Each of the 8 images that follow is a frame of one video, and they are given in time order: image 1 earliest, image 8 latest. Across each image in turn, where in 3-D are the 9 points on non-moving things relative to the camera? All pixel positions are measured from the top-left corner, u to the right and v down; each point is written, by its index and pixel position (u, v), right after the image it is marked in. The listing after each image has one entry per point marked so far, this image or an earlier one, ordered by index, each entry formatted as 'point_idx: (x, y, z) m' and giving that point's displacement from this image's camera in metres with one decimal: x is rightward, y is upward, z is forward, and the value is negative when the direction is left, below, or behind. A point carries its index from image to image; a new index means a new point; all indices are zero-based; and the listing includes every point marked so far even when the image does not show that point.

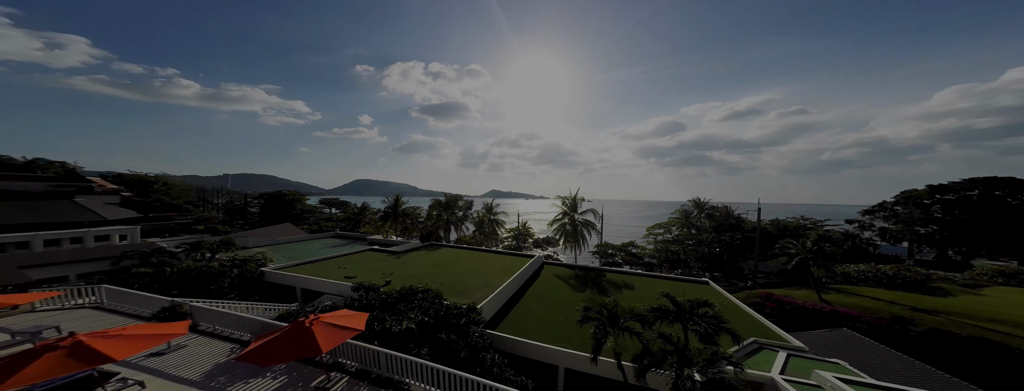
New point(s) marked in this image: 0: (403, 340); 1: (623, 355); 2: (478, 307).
0: (-3.5, -5.2, +9.3) m
1: (+4.3, -5.8, +9.3) m
2: (-1.0, -4.7, +11.0) m
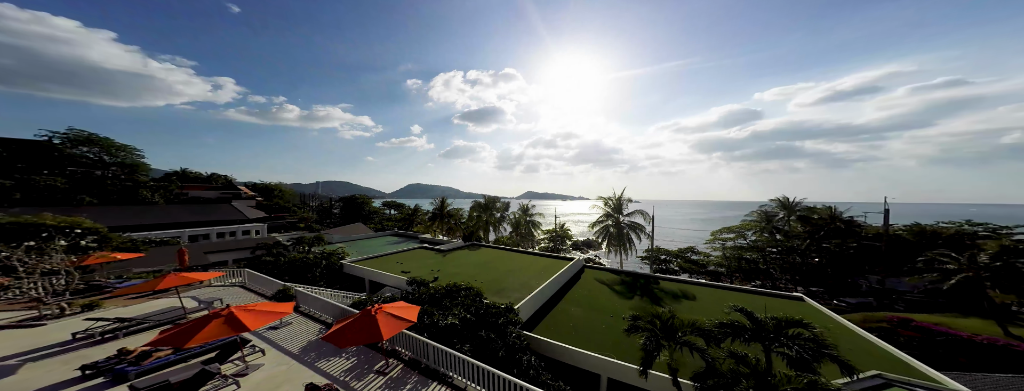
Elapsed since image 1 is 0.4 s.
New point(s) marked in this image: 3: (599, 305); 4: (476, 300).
0: (-2.5, -5.3, +10.0) m
1: (+5.2, -5.8, +8.5) m
2: (+0.2, -4.8, +11.1) m
3: (+4.5, -5.4, +12.7) m
4: (-1.5, -4.6, +11.7) m
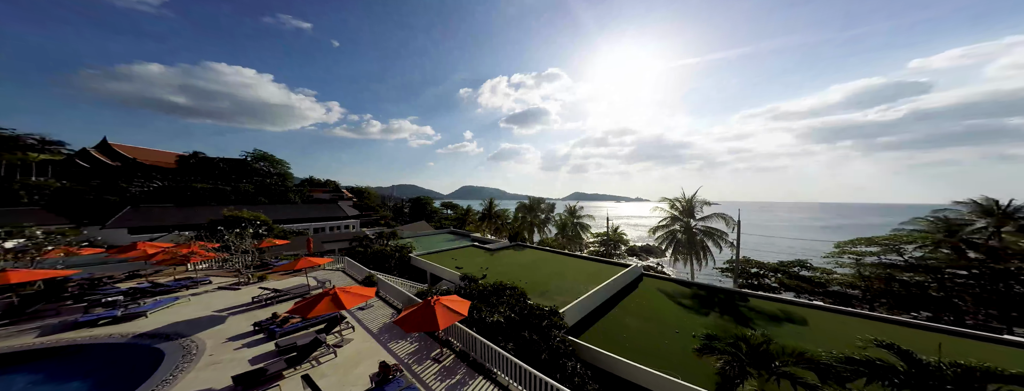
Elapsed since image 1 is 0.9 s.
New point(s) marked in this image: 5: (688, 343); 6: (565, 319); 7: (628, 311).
0: (-0.9, -5.4, +10.2) m
1: (+6.3, -5.8, +7.2) m
2: (+2.0, -4.8, +10.8) m
3: (+6.5, -5.4, +11.5) m
4: (+0.4, -4.7, +11.7) m
5: (+6.3, -5.2, +9.2) m
6: (+2.1, -5.1, +10.5) m
7: (+5.4, -5.5, +12.2) m
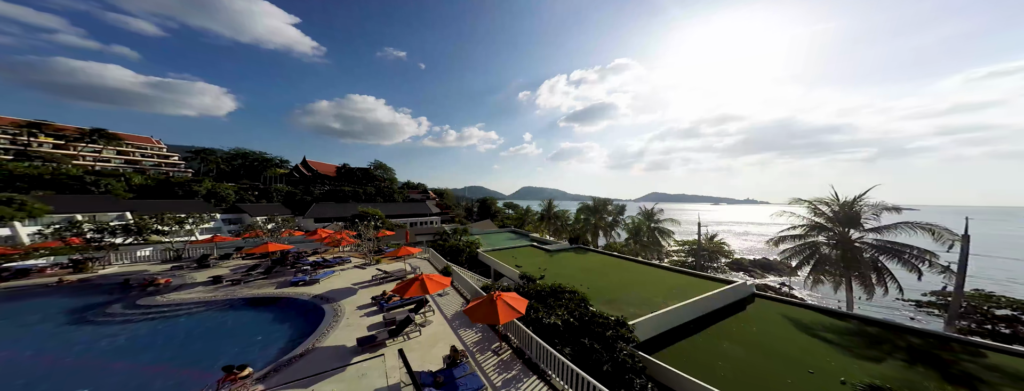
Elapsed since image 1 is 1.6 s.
0: (+1.5, -5.4, +9.9) m
1: (+8.0, -5.8, +5.4) m
2: (+4.5, -4.8, +9.8) m
3: (+9.0, -5.5, +9.6) m
4: (+3.2, -4.7, +11.1) m
5: (+8.4, -5.3, +7.3) m
6: (+4.6, -5.1, +9.6) m
7: (+8.1, -5.6, +10.5) m
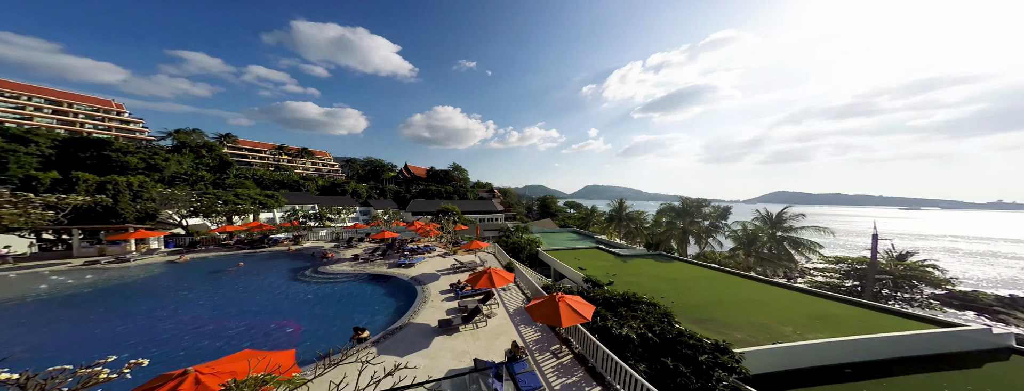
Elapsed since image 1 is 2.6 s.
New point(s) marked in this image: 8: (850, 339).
0: (+4.2, -5.4, +8.8) m
1: (+9.4, -5.9, +3.0) m
2: (+7.0, -4.9, +8.1) m
3: (+11.4, -5.5, +6.8) m
4: (+6.0, -4.7, +9.6) m
5: (+10.2, -5.3, +4.8) m
6: (+7.0, -5.1, +7.8) m
7: (+10.7, -5.6, +8.0) m
8: (+10.7, -4.6, +8.8) m
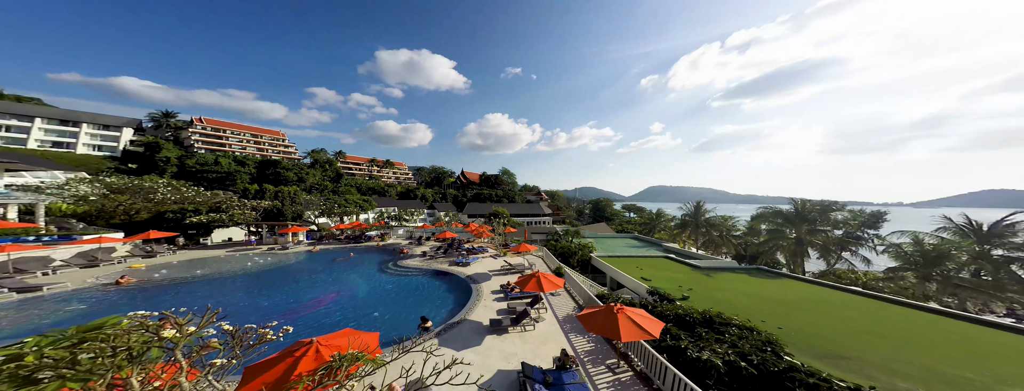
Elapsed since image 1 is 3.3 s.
0: (+5.0, -5.5, +7.6) m
1: (+8.9, -5.9, +0.9) m
2: (+7.6, -4.9, +6.3) m
3: (+11.6, -5.5, +4.2) m
4: (+6.9, -4.8, +8.0) m
5: (+10.1, -5.3, +2.4) m
6: (+7.6, -5.1, +6.1) m
7: (+11.2, -5.6, +5.5) m
8: (+11.4, -4.7, +6.4) m
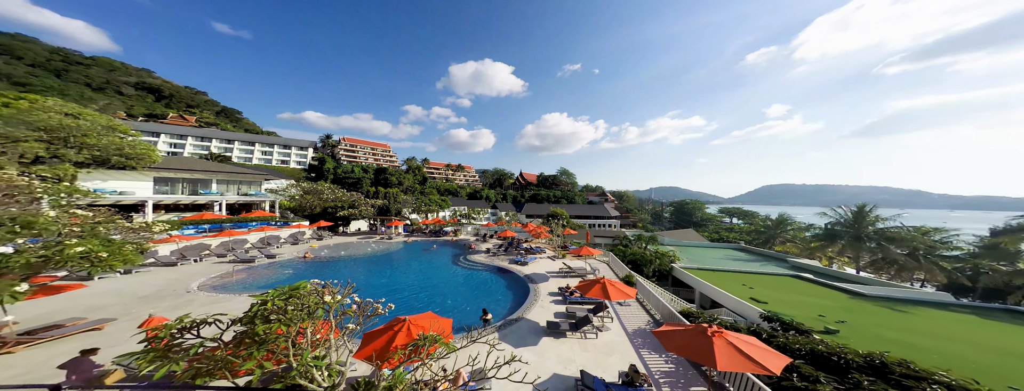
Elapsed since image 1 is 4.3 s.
0: (+4.4, -5.4, +6.4) m
1: (+6.3, -5.8, -1.2) m
2: (+6.6, -4.8, +4.4) m
3: (+9.8, -5.4, +1.3) m
4: (+6.4, -4.7, +6.2) m
5: (+7.9, -5.2, 0.0) m
6: (+6.5, -5.1, +4.2) m
7: (+9.8, -5.5, +2.6) m
8: (+10.2, -4.6, +3.4) m
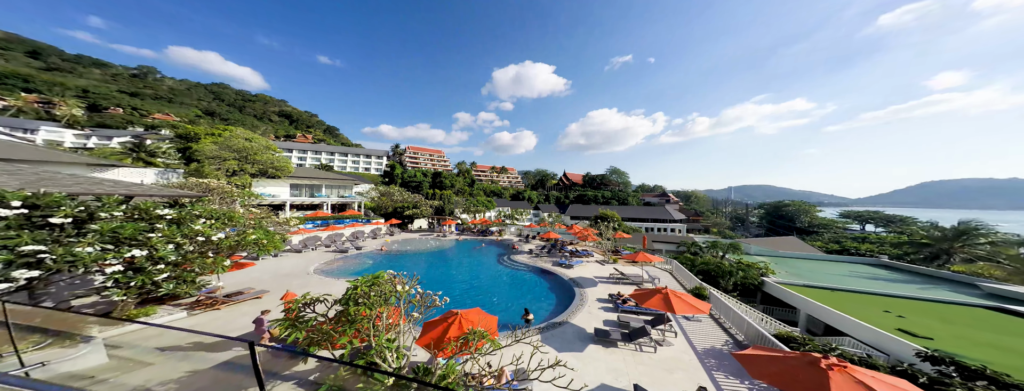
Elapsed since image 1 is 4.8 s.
0: (+3.4, -5.3, +5.4) m
1: (+3.5, -5.6, -2.4) m
2: (+5.1, -4.7, +3.0) m
3: (+7.5, -5.3, -0.8) m
4: (+5.3, -4.6, +4.8) m
5: (+5.3, -5.1, -1.6) m
6: (+4.9, -5.0, +2.8) m
7: (+7.7, -5.4, +0.5) m
8: (+8.3, -4.5, +1.2) m
